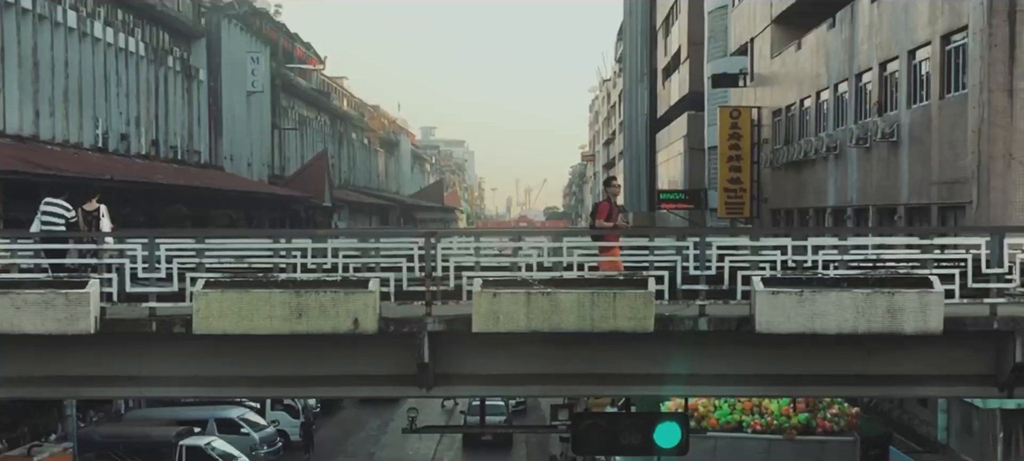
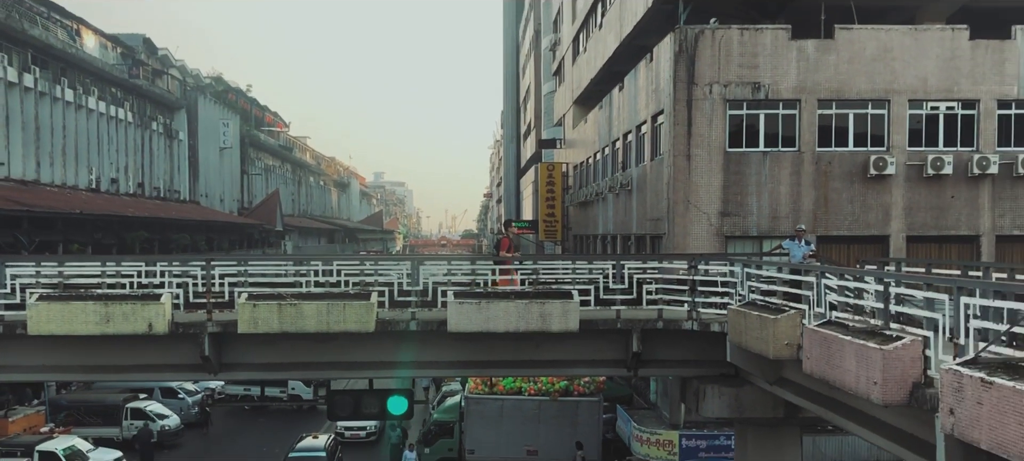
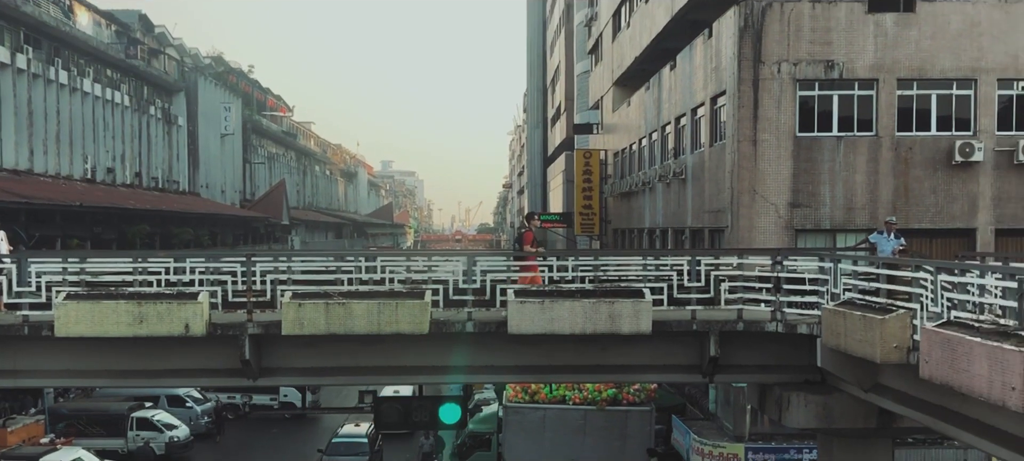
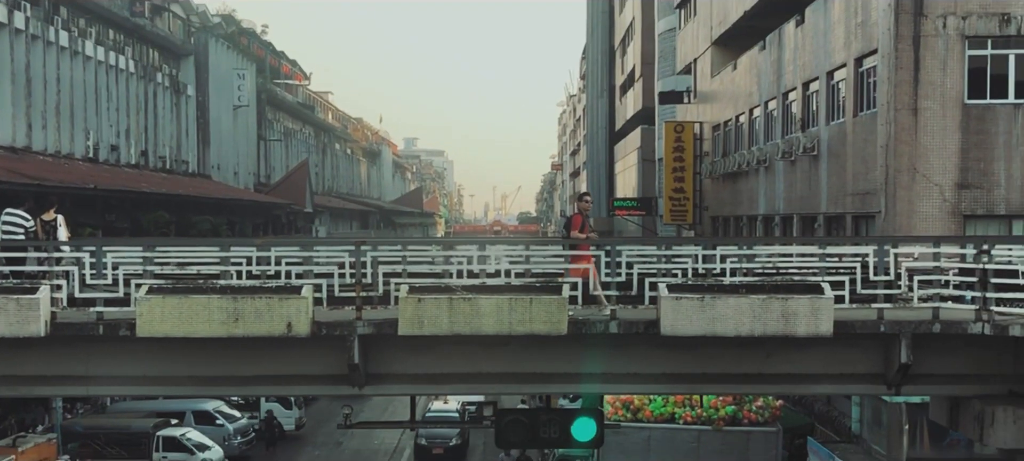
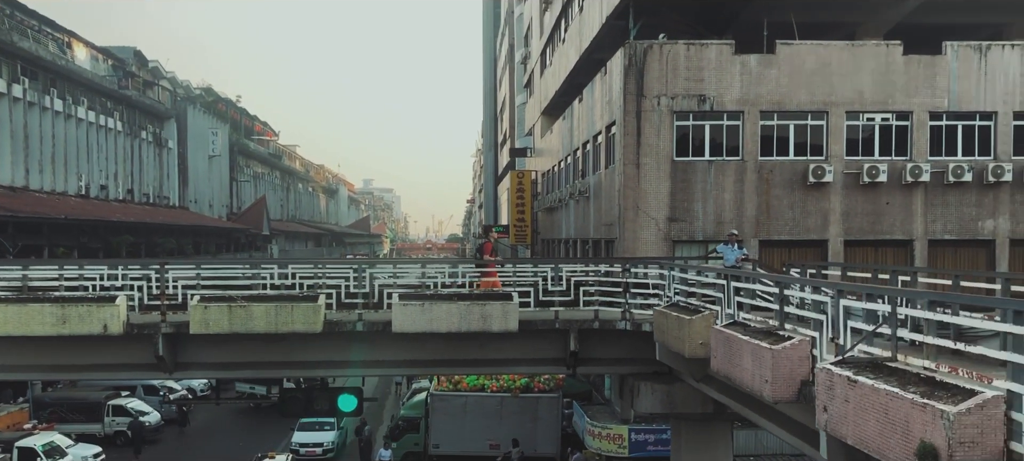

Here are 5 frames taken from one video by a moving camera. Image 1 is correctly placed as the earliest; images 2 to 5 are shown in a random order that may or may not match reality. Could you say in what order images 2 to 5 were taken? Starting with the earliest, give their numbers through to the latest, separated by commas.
4, 3, 2, 5
